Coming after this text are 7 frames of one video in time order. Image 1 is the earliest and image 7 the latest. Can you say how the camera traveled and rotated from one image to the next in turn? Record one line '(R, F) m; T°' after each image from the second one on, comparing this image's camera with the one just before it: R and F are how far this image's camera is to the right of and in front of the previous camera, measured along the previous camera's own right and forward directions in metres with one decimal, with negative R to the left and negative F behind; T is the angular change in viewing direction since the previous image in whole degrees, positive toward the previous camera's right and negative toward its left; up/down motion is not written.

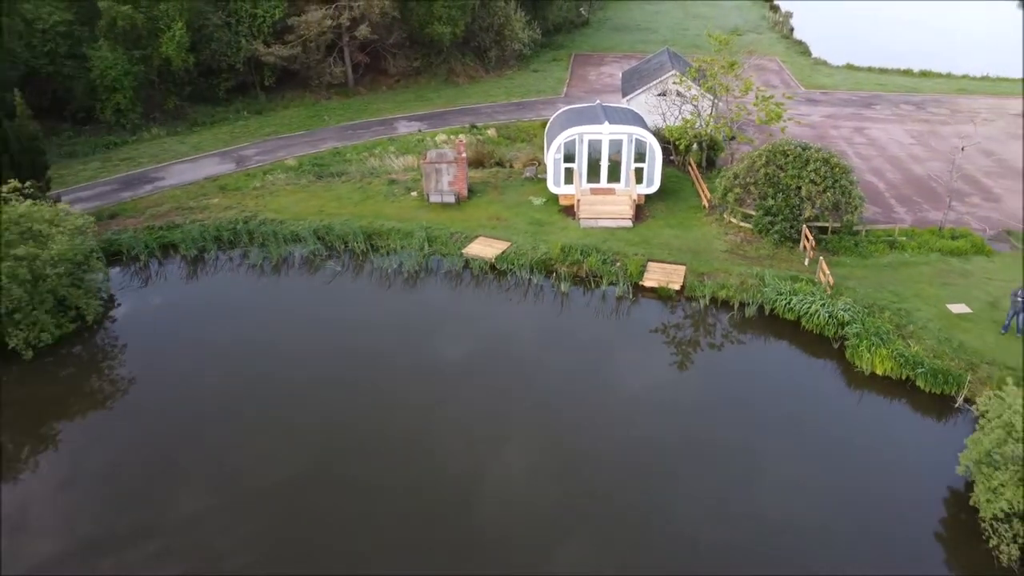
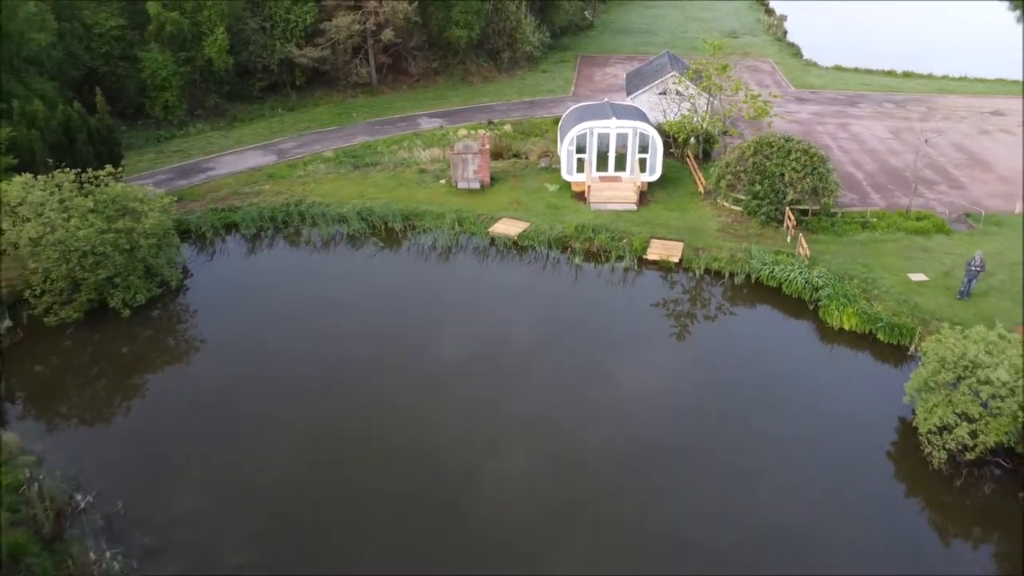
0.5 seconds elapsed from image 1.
(-0.5, -2.2) m; 0°
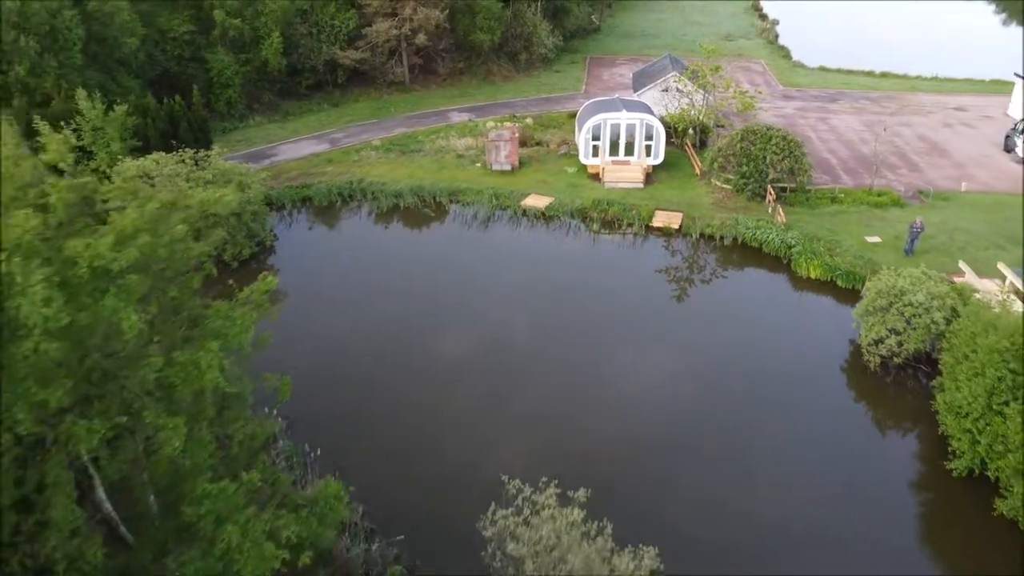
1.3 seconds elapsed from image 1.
(-0.8, -3.6) m; 0°
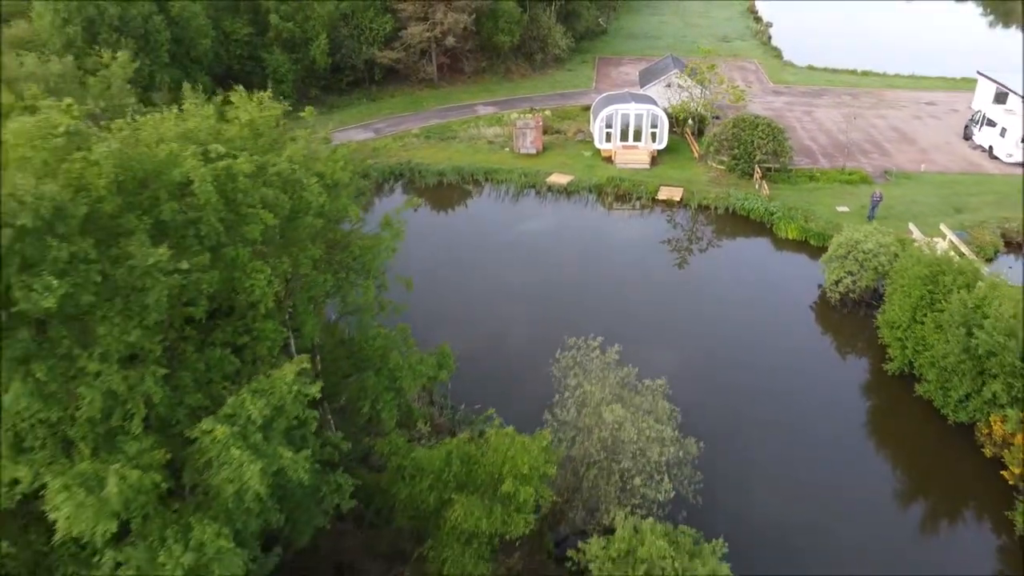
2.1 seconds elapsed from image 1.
(-0.9, -3.8) m; 0°
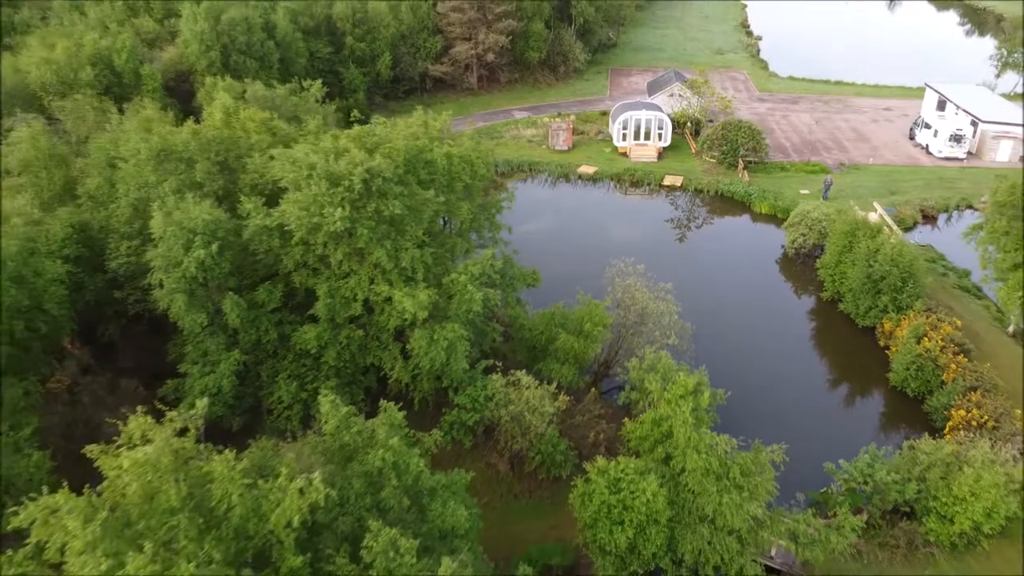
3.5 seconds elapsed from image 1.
(-1.7, -7.4) m; 0°
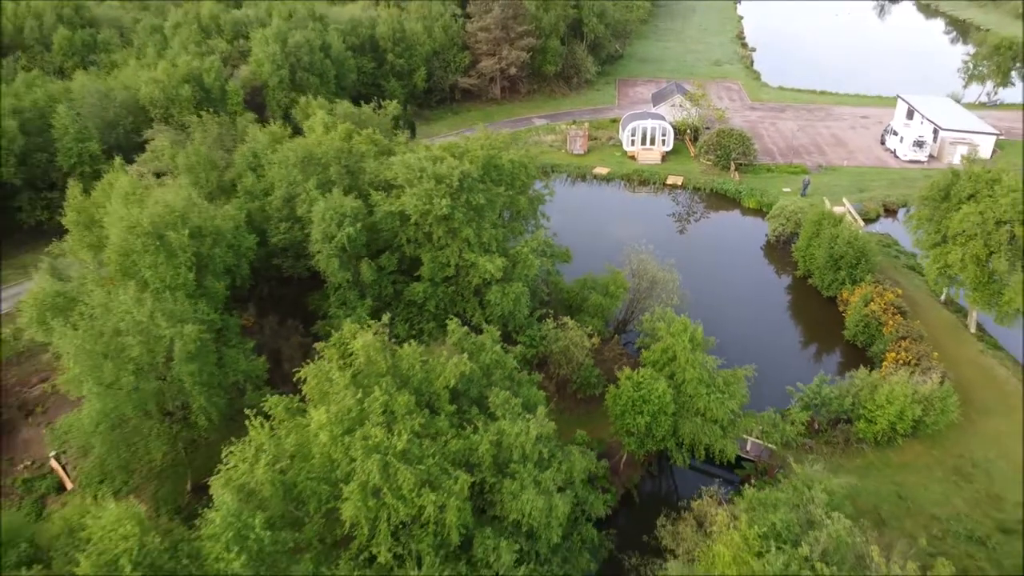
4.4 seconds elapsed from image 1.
(-1.3, -5.5) m; 0°
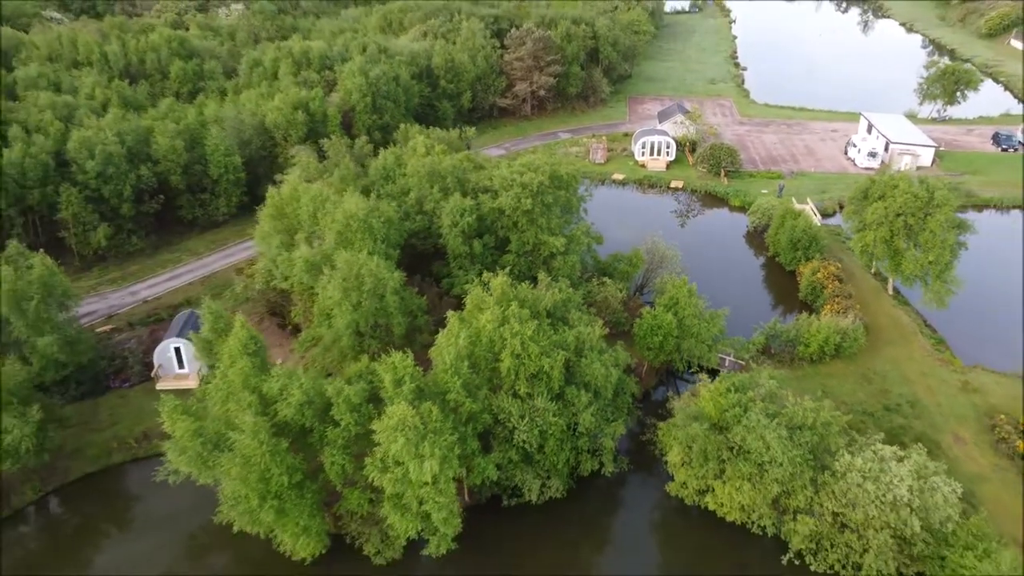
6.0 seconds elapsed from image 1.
(-2.2, -10.0) m; 0°
